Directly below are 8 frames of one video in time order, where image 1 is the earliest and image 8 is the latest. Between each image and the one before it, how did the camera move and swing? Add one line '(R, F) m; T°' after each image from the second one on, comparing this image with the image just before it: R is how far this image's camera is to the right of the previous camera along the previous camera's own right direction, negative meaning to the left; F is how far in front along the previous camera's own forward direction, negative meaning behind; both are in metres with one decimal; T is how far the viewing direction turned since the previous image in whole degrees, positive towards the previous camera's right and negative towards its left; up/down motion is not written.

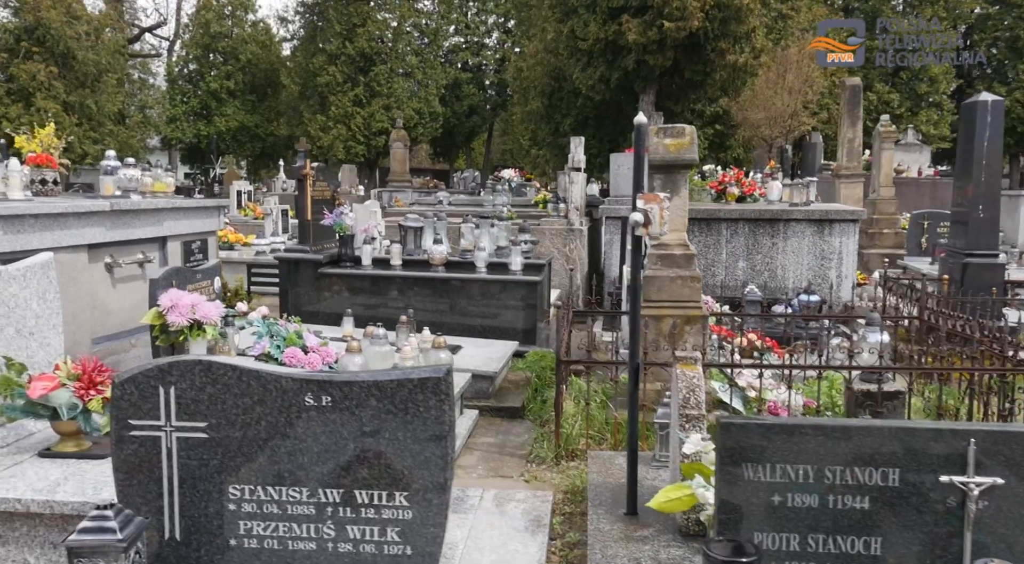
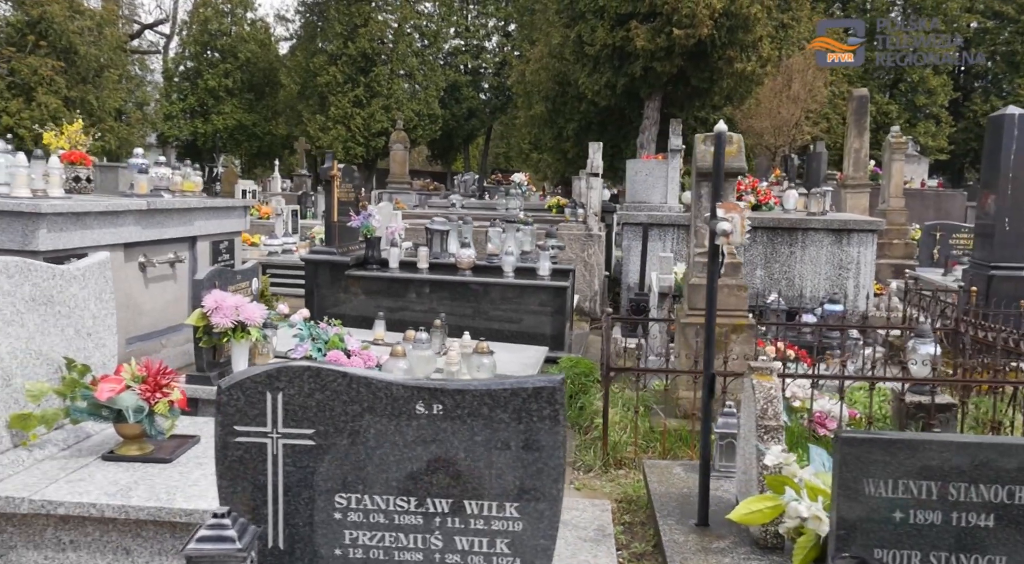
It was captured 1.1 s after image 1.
(-0.4, 0.0) m; +1°
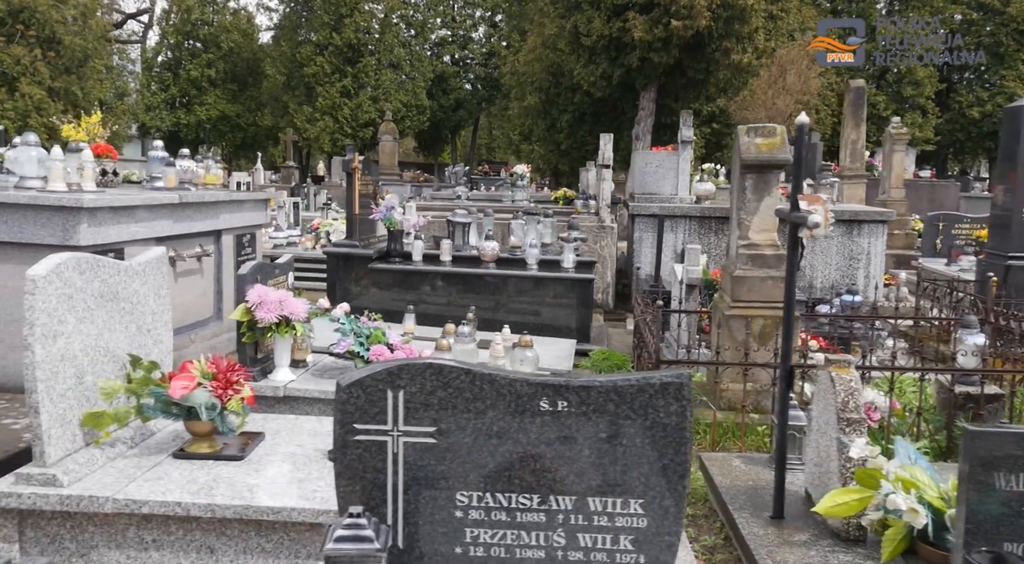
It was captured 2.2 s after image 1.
(-0.4, 0.0) m; +1°
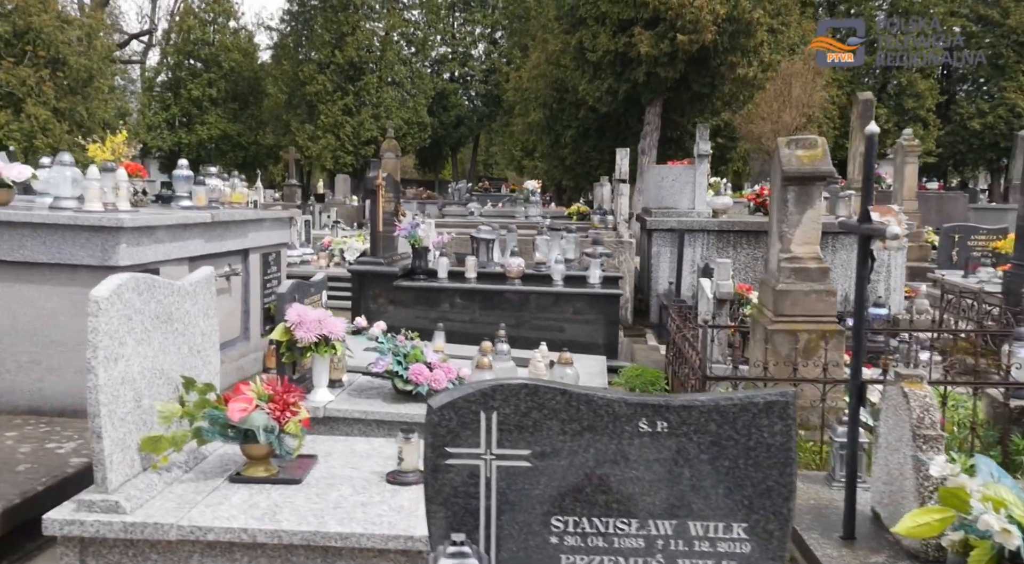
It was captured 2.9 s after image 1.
(-0.3, +0.1) m; 0°
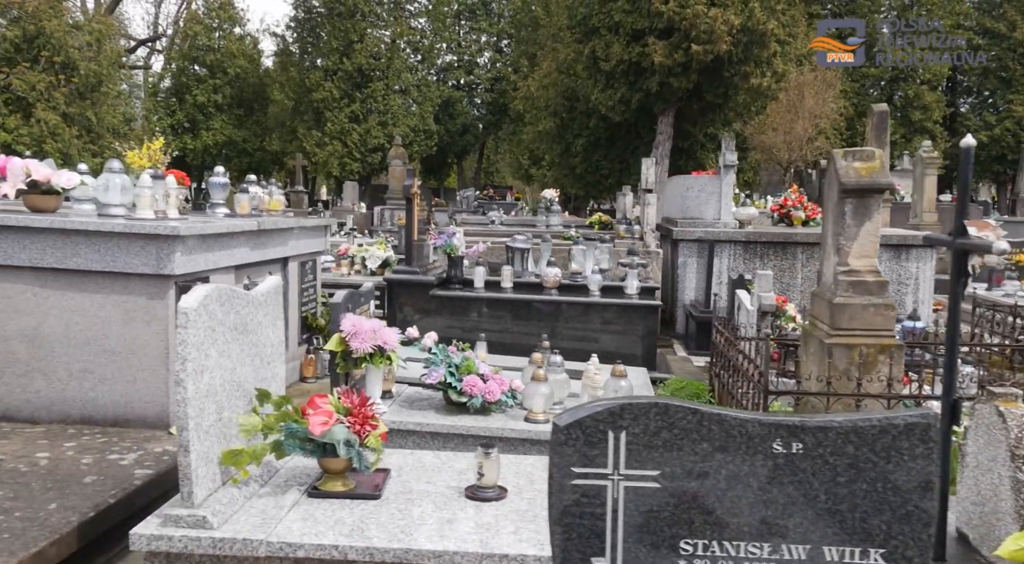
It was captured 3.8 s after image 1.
(-0.4, +0.1) m; 0°
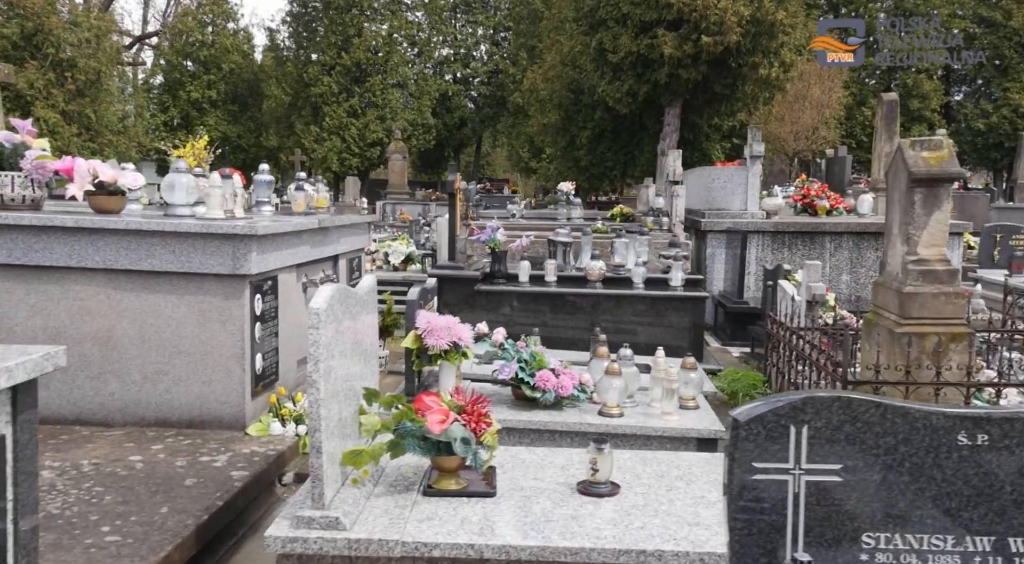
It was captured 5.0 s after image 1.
(-0.6, 0.0) m; +1°
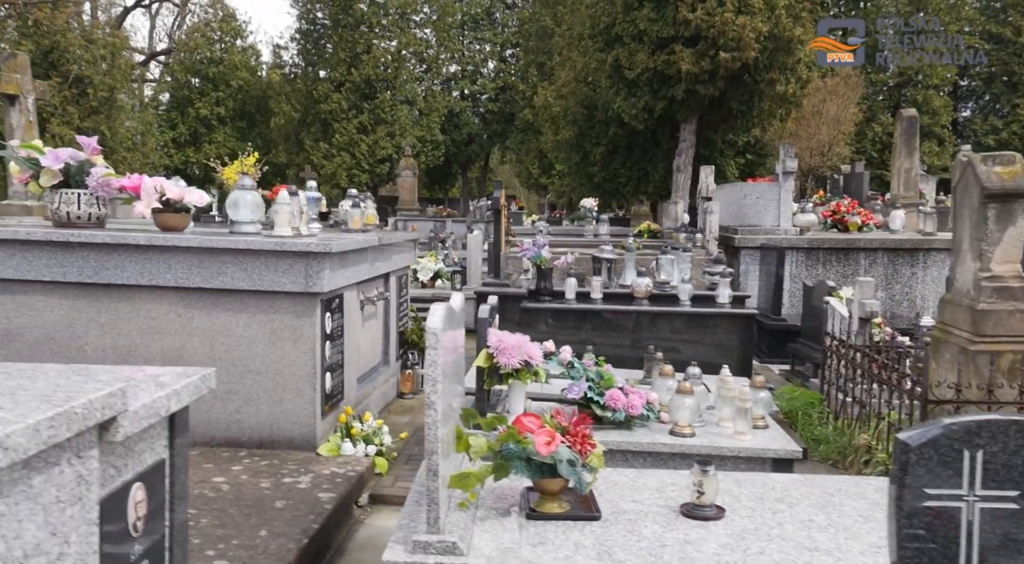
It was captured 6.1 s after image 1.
(-0.5, +0.1) m; 0°
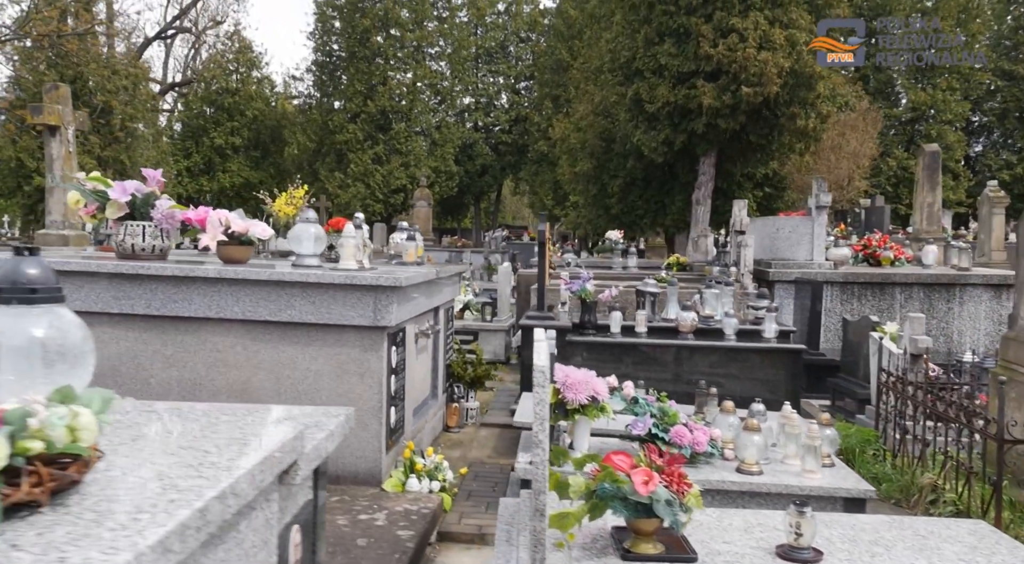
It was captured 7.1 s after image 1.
(-0.4, 0.0) m; 0°
